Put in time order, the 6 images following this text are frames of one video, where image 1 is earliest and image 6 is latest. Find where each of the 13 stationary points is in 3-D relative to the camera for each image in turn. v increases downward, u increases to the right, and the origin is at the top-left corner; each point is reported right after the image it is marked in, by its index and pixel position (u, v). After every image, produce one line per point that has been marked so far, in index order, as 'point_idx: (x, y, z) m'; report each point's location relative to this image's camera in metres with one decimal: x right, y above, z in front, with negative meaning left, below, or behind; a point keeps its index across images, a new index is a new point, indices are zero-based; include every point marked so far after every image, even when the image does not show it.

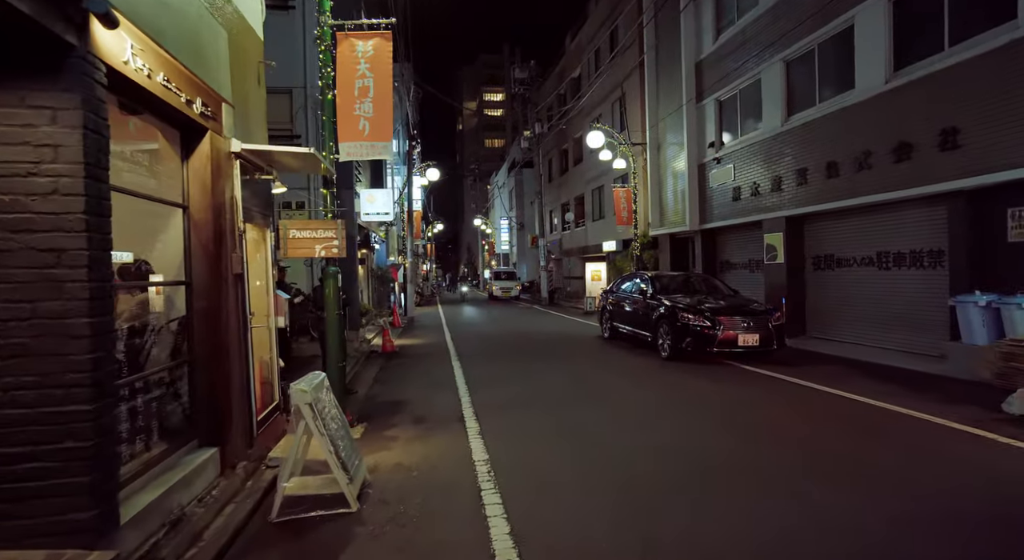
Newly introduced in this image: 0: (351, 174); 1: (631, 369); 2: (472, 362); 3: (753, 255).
0: (-3.8, +2.4, +15.0) m
1: (+2.2, -1.6, +11.6) m
2: (-0.8, -1.7, +13.1) m
3: (+6.0, +0.6, +15.8) m
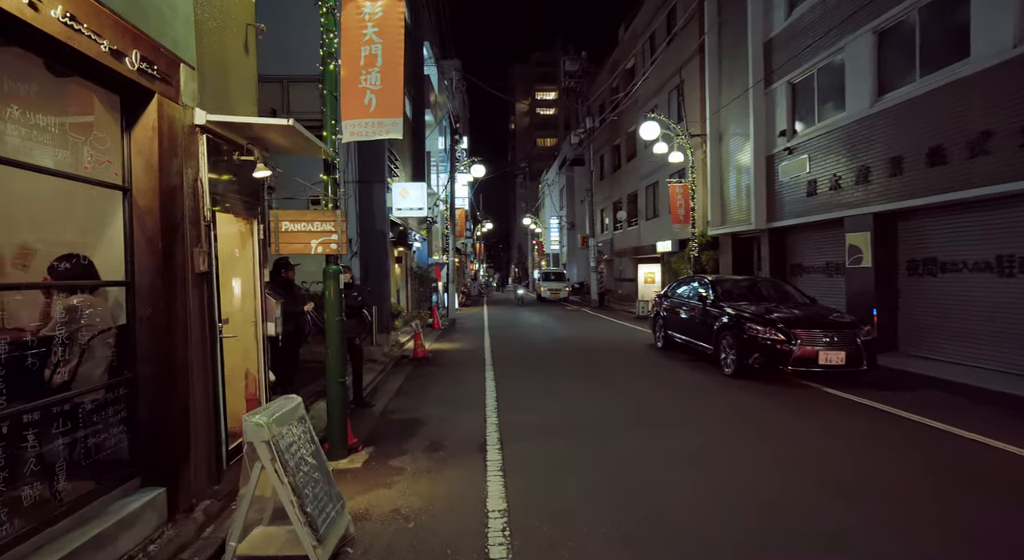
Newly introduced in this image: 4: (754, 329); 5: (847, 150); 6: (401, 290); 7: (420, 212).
0: (-2.8, +2.4, +14.0) m
1: (+2.8, -1.7, +10.2) m
2: (-0.1, -1.7, +11.9) m
3: (+7.0, +0.5, +14.0) m
4: (+3.8, -0.8, +10.1) m
5: (+6.8, +2.6, +12.9) m
6: (-3.4, -0.3, +19.3) m
7: (-2.1, +1.6, +14.7) m
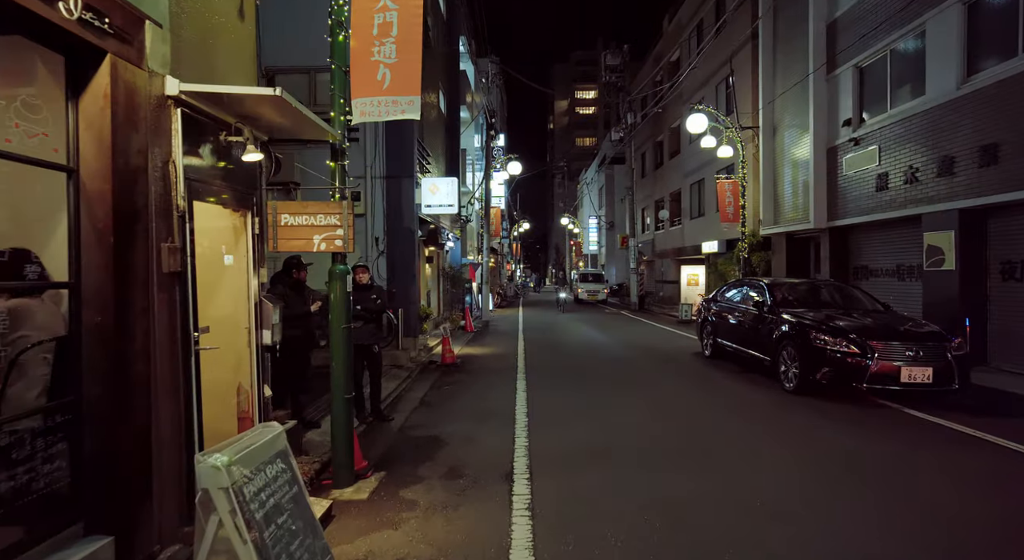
0: (-2.1, +2.4, +13.2) m
1: (+3.2, -1.8, +9.1) m
2: (+0.5, -1.8, +11.0) m
3: (+7.7, +0.4, +12.7) m
4: (+4.3, -0.8, +8.9) m
5: (+7.4, +2.5, +11.6) m
6: (-2.3, -0.3, +18.6) m
7: (-1.3, +1.6, +13.9) m
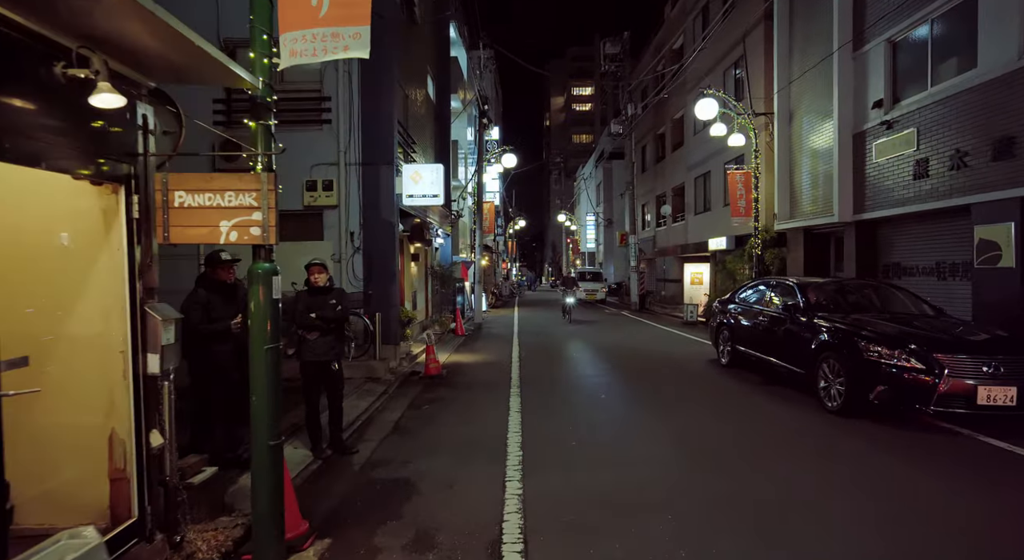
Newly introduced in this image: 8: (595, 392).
0: (-2.2, +2.4, +11.7) m
1: (+3.1, -1.8, +7.6) m
2: (+0.4, -1.8, +9.5) m
3: (+7.6, +0.4, +11.2) m
4: (+4.2, -0.8, +7.4) m
5: (+7.3, +2.6, +10.1) m
6: (-2.5, -0.3, +17.0) m
7: (-1.5, +1.6, +12.4) m
8: (+1.3, -1.8, +10.2) m
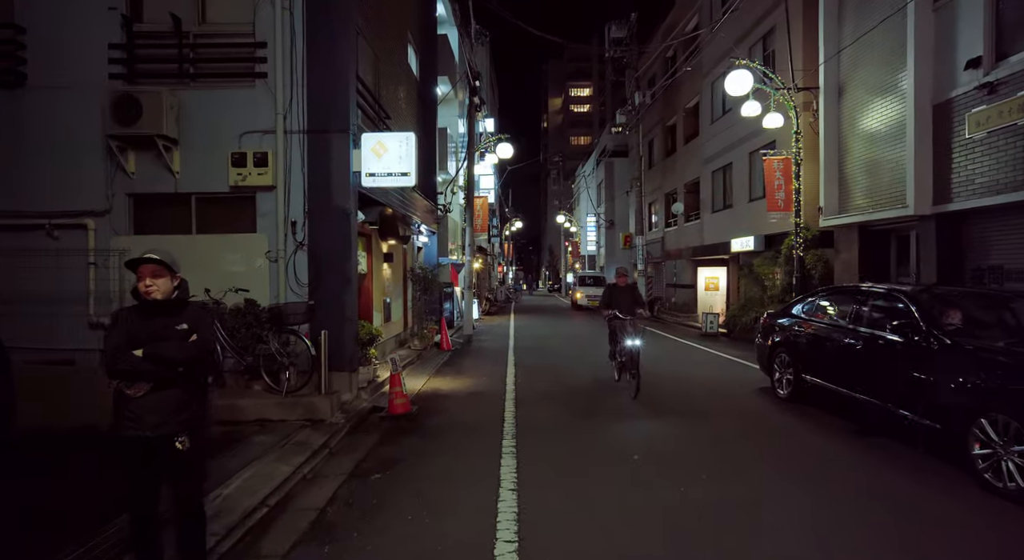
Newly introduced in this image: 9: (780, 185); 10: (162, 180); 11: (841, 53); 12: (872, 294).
0: (-2.3, +2.4, +8.8) m
1: (+3.1, -1.8, +4.7) m
2: (+0.3, -1.8, +6.6) m
3: (+7.5, +0.3, +8.4) m
4: (+4.1, -0.9, +4.6) m
5: (+7.3, +2.4, +7.3) m
6: (-2.6, -0.4, +14.1) m
7: (-1.6, +1.5, +9.5) m
8: (+1.3, -1.9, +7.3) m
9: (+6.4, +2.3, +15.4) m
10: (-4.9, +1.4, +8.9) m
11: (+7.3, +5.0, +14.2) m
12: (+4.6, -0.2, +8.2) m
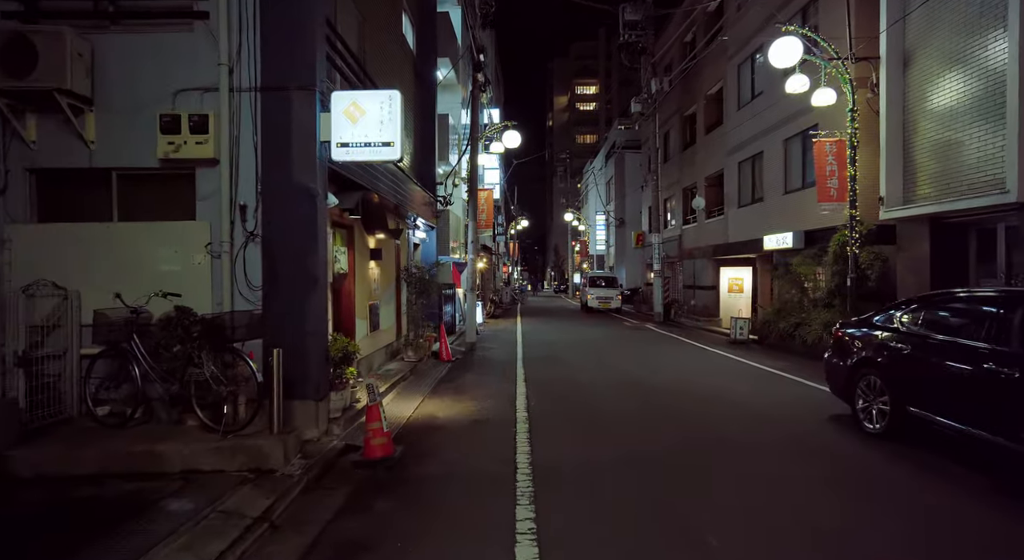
0: (-2.1, +2.3, +6.8) m
1: (+3.2, -1.9, +2.6) m
2: (+0.5, -1.9, +4.5) m
3: (+7.6, +0.3, +6.2) m
4: (+4.2, -0.9, +2.5) m
5: (+7.4, +2.4, +5.2) m
6: (-2.4, -0.4, +12.1) m
7: (-1.4, +1.5, +7.5) m
8: (+1.4, -1.9, +5.3) m
9: (+6.6, +2.2, +13.3) m
10: (-4.7, +1.4, +6.9) m
11: (+7.5, +5.0, +12.1) m
12: (+4.8, -0.2, +6.1) m
